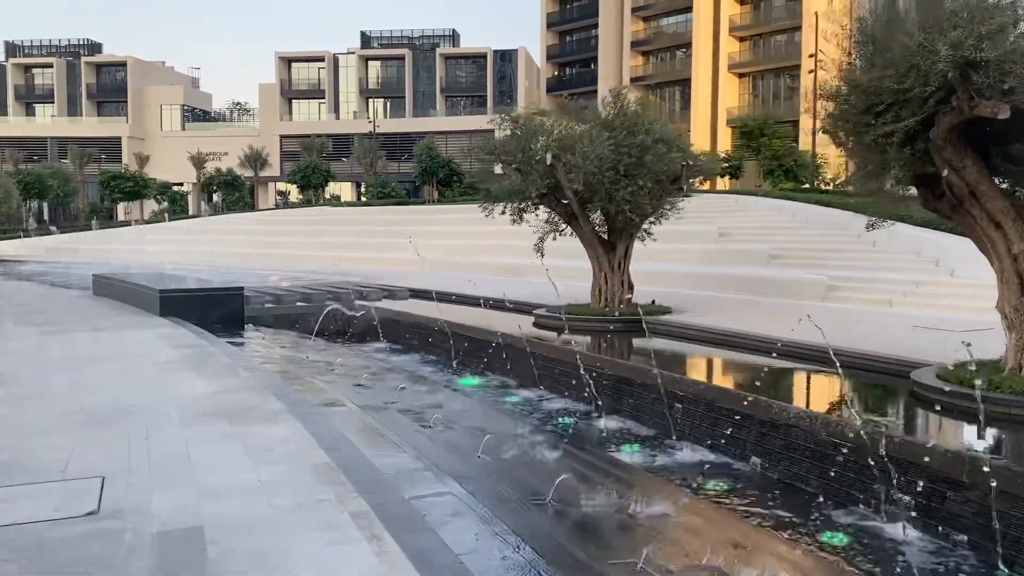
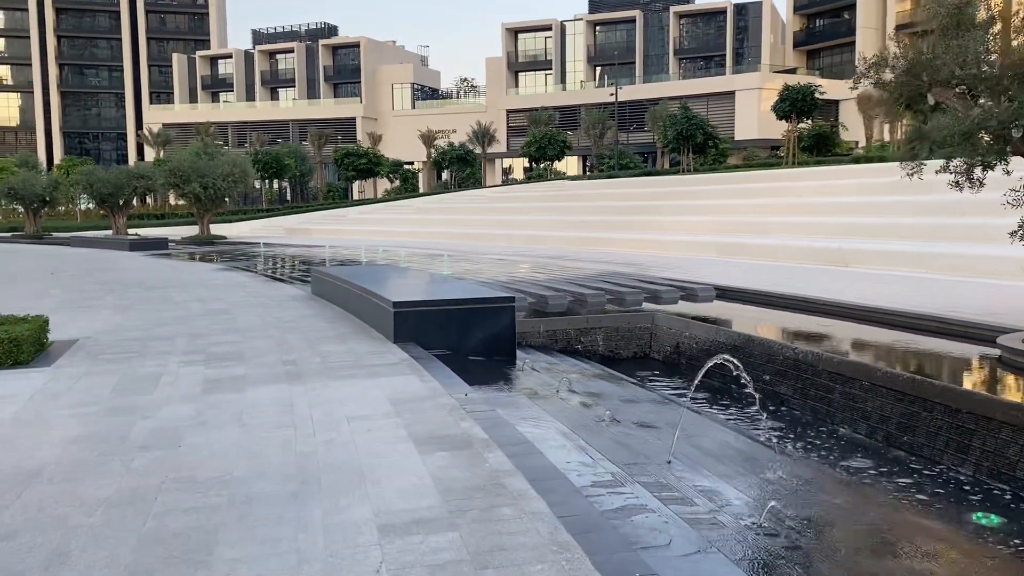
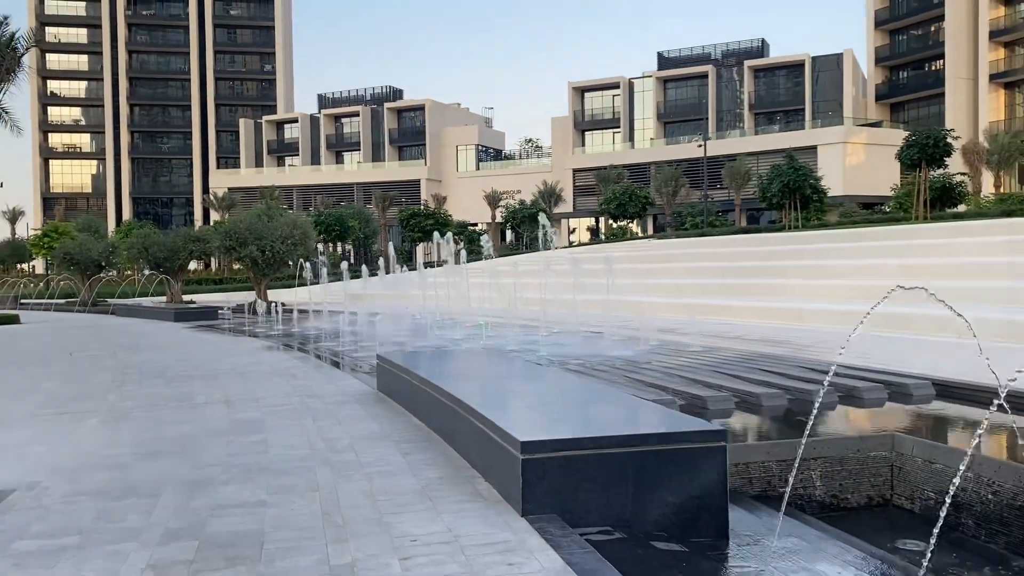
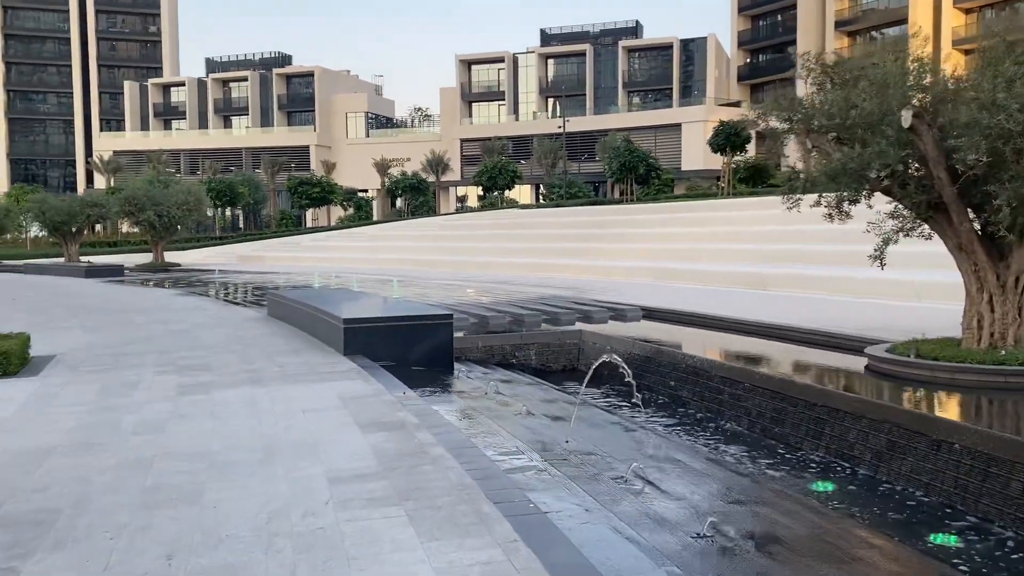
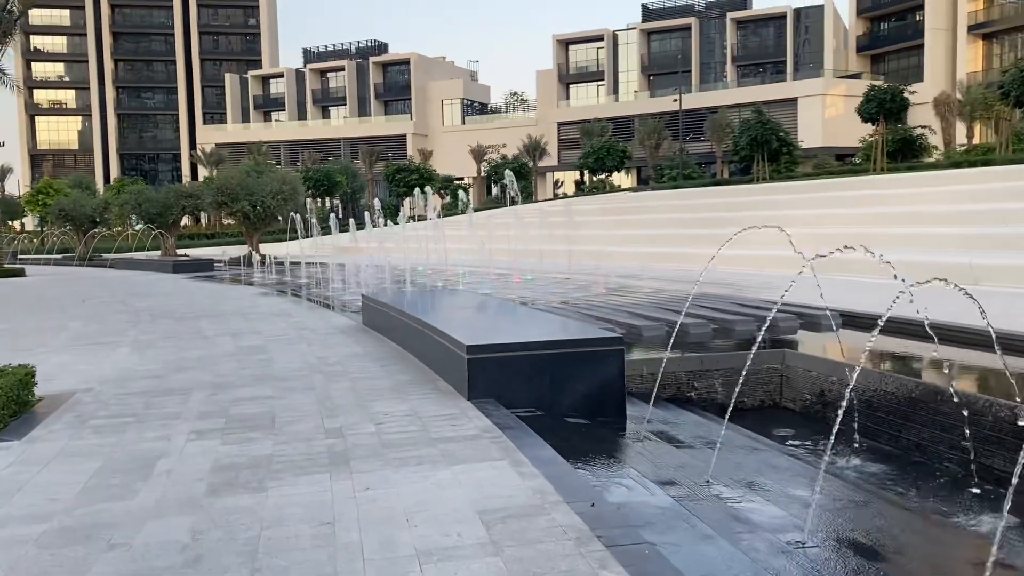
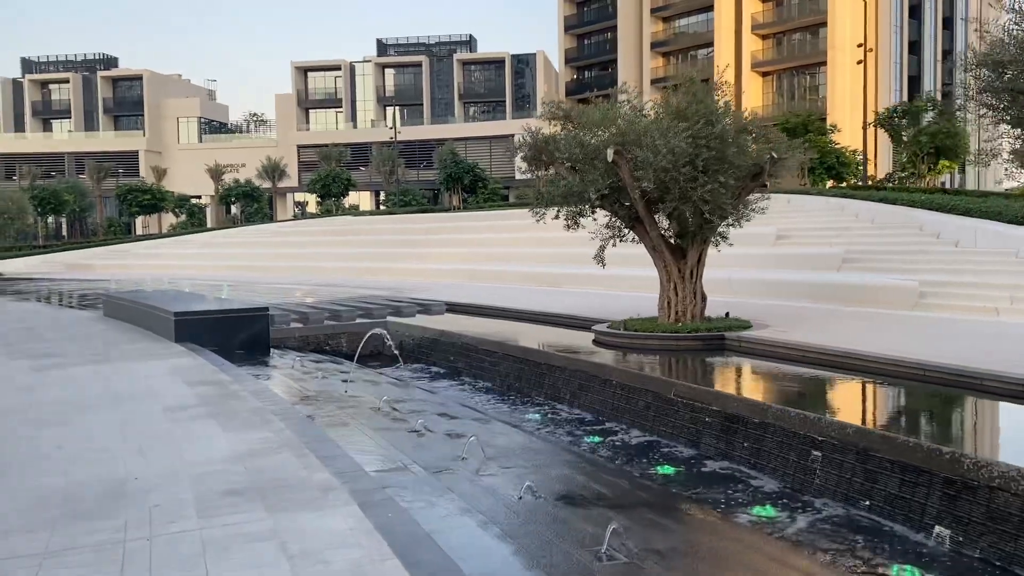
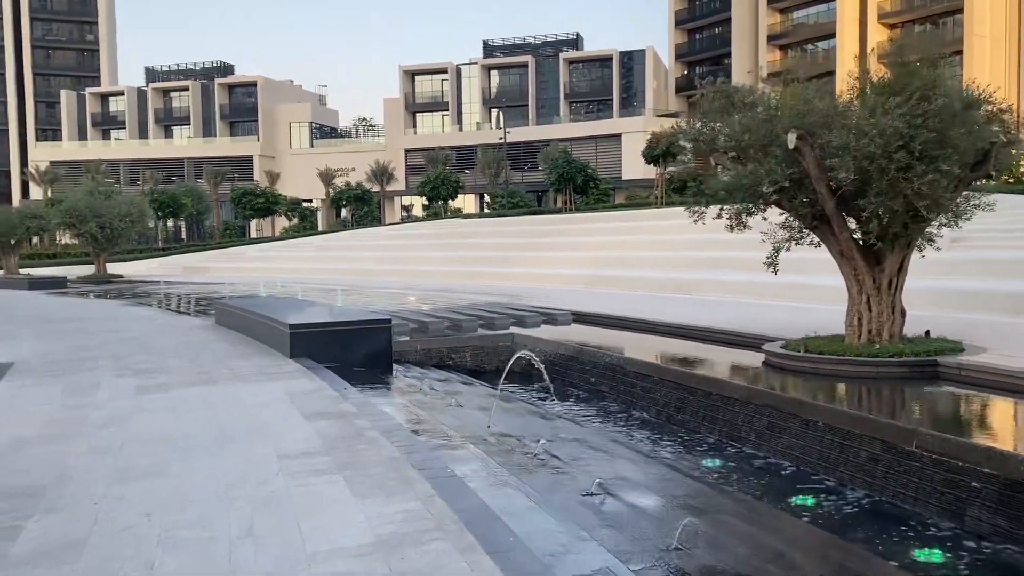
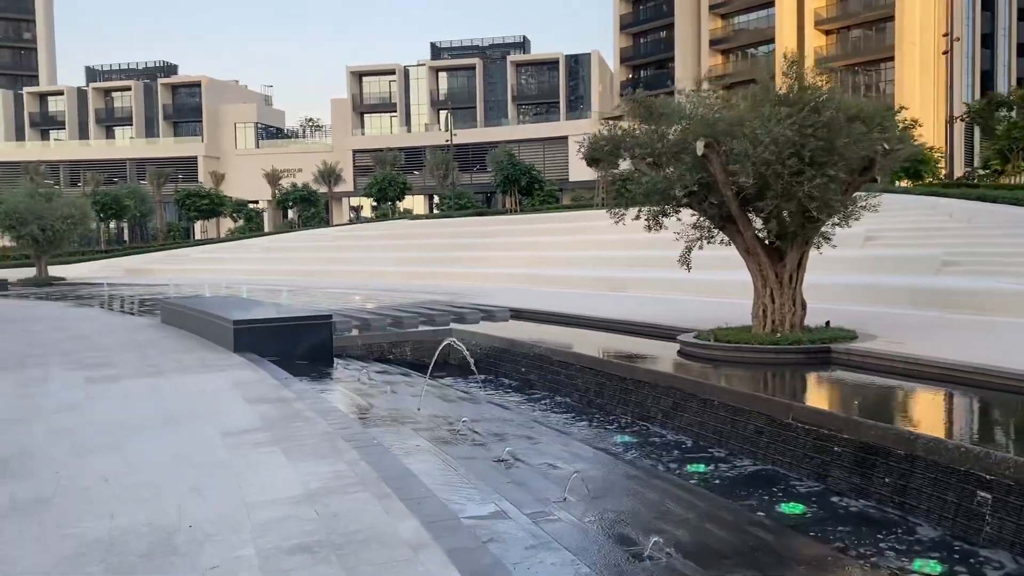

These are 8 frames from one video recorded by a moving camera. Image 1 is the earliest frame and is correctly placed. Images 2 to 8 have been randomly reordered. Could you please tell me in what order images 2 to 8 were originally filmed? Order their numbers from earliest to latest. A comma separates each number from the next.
6, 8, 7, 4, 2, 5, 3
